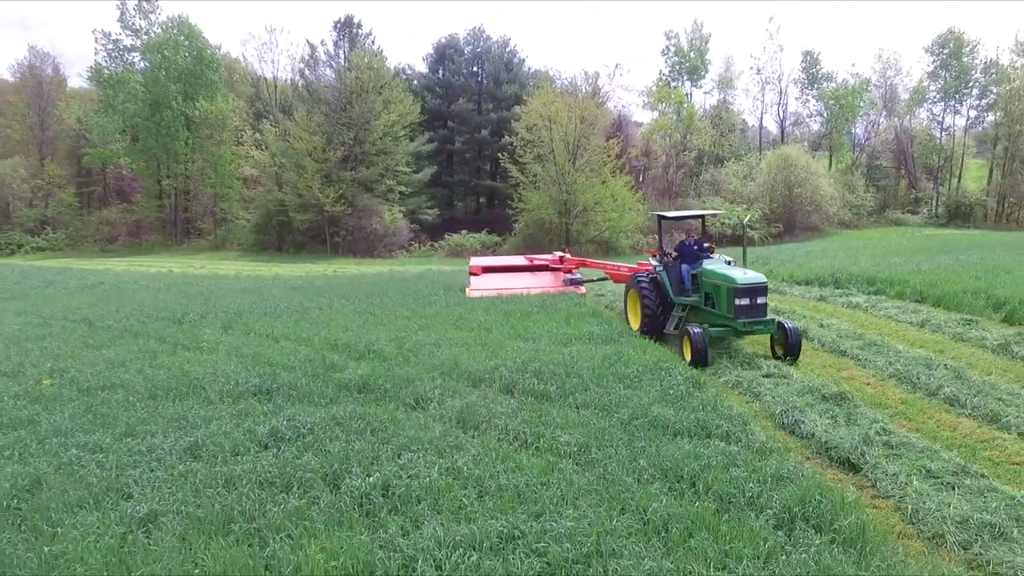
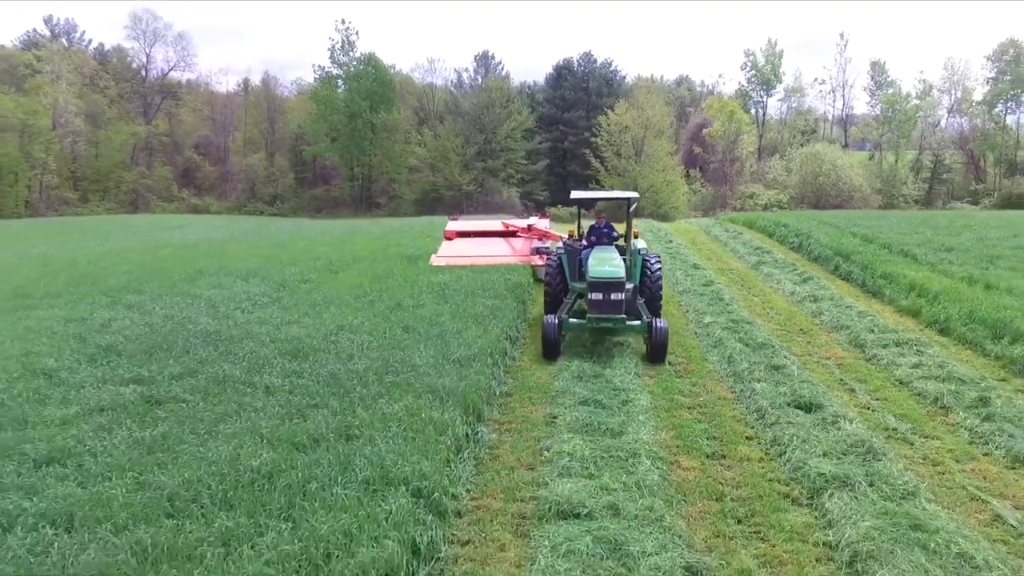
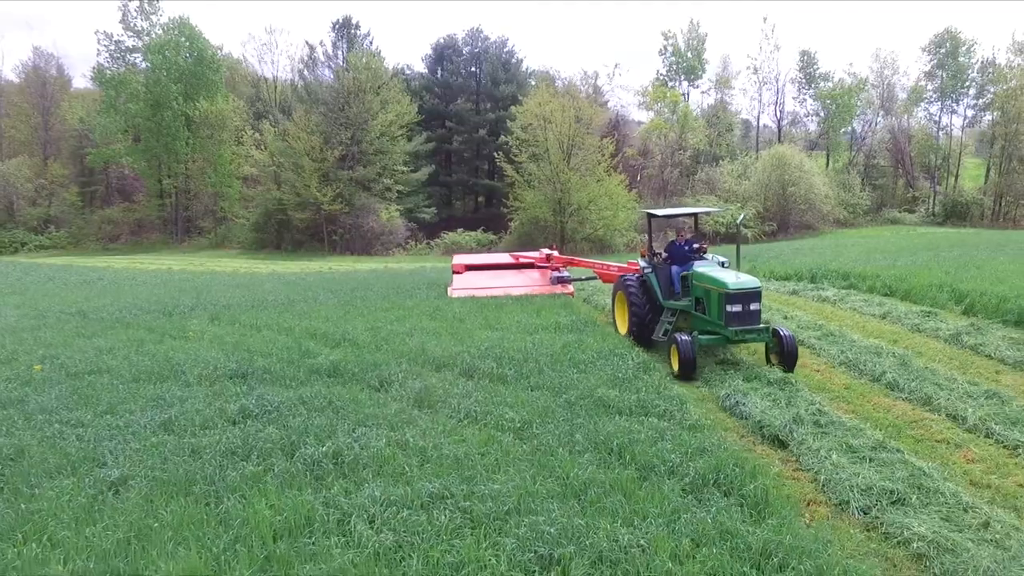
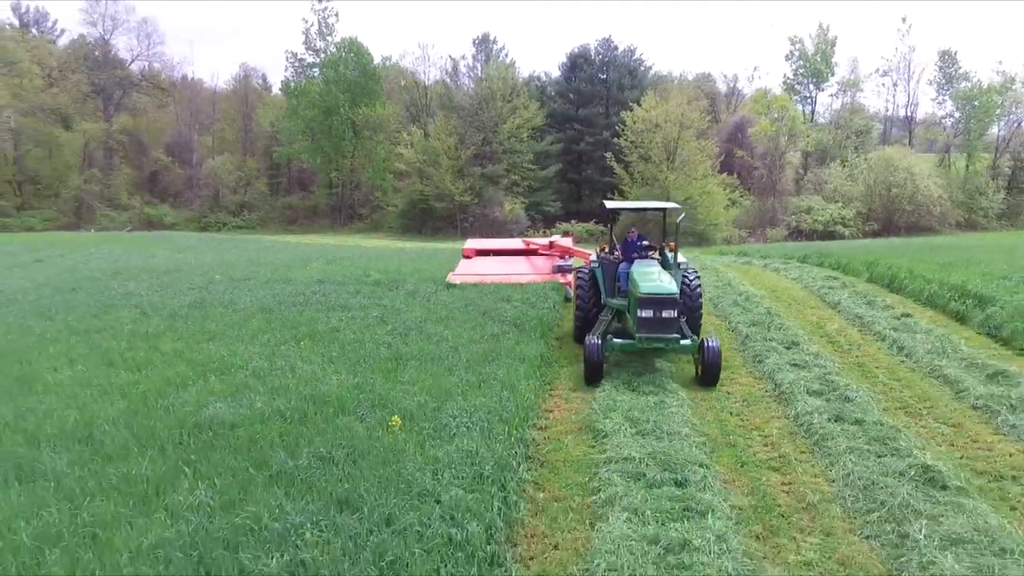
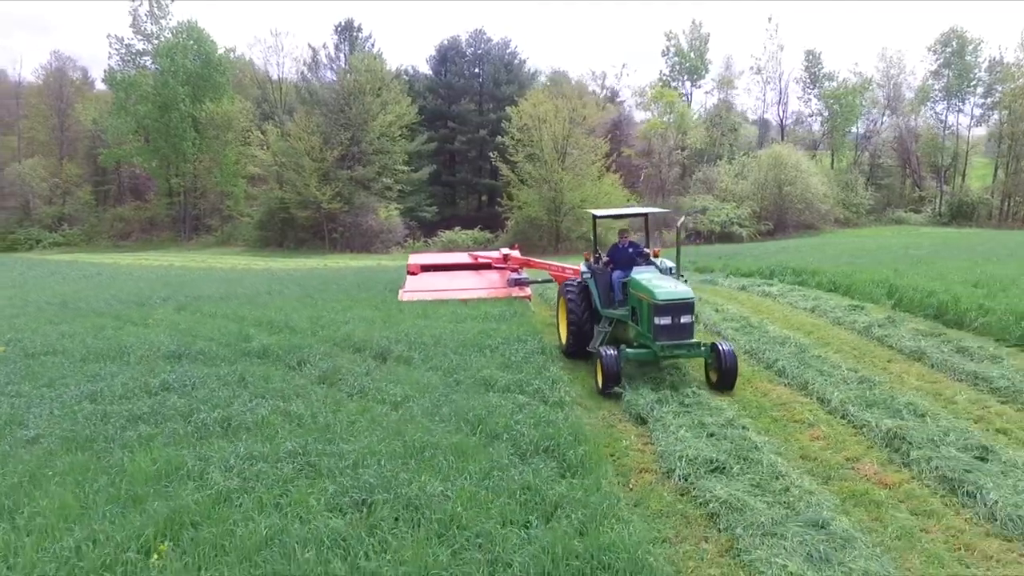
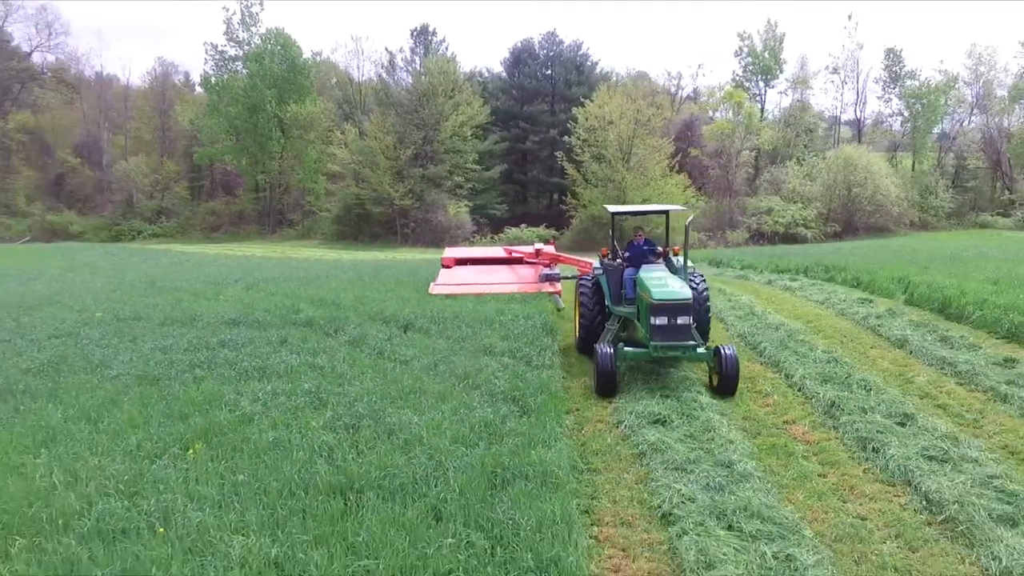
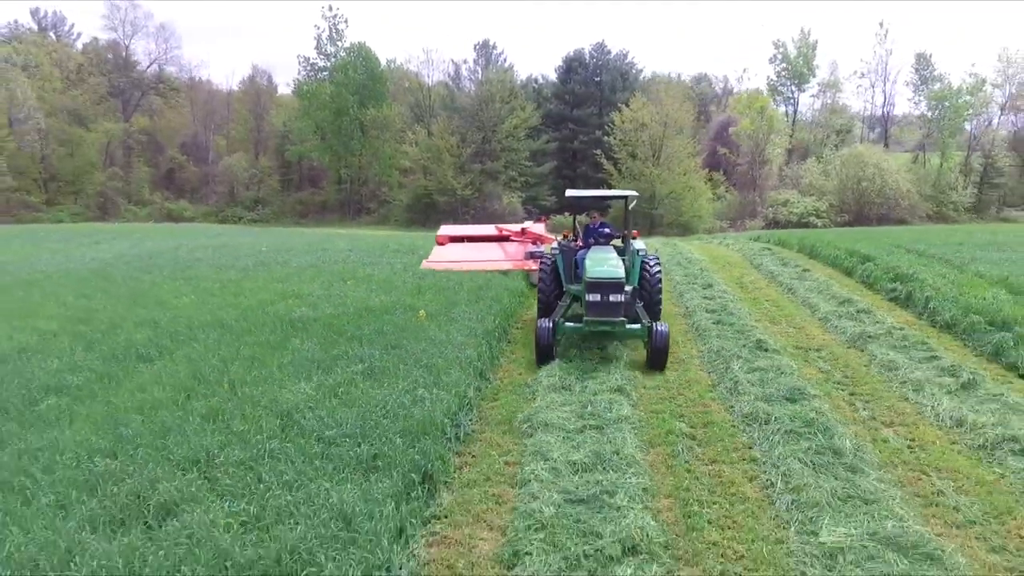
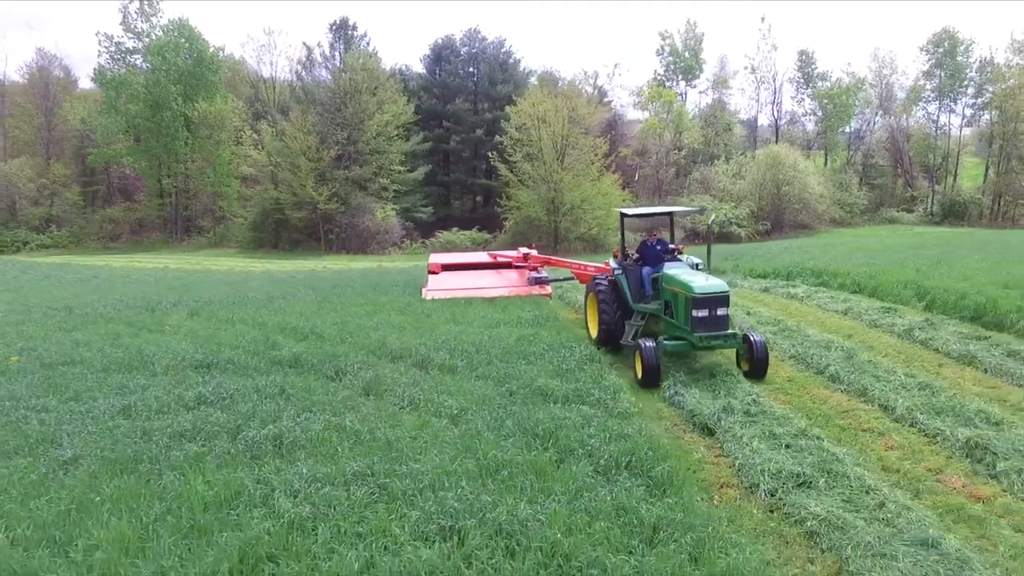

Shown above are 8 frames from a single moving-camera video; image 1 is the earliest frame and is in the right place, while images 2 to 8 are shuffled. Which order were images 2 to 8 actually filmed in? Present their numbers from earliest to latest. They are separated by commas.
3, 8, 5, 6, 4, 7, 2
